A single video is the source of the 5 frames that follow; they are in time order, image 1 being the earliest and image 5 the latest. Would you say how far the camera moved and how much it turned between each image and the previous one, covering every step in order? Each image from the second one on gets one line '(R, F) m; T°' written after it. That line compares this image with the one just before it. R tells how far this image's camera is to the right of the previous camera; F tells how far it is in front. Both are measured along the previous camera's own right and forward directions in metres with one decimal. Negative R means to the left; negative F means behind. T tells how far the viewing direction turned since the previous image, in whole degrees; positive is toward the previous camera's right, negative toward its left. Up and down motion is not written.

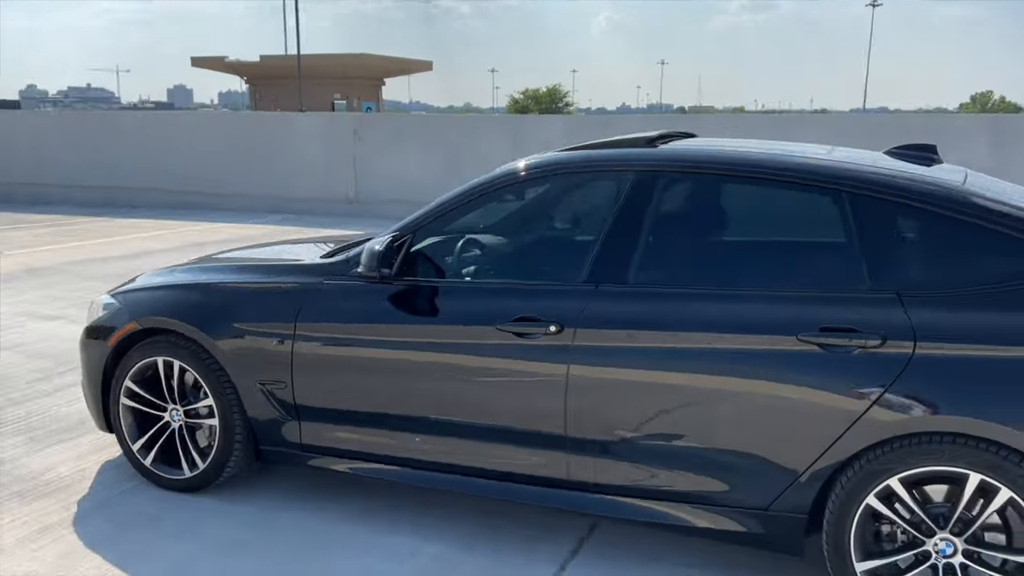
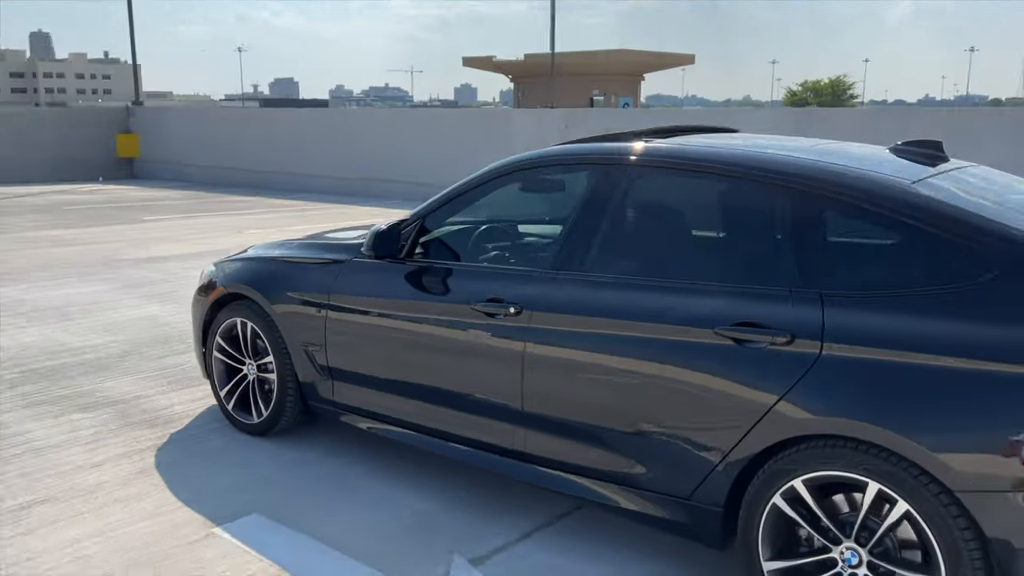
(+1.1, -0.1) m; -17°
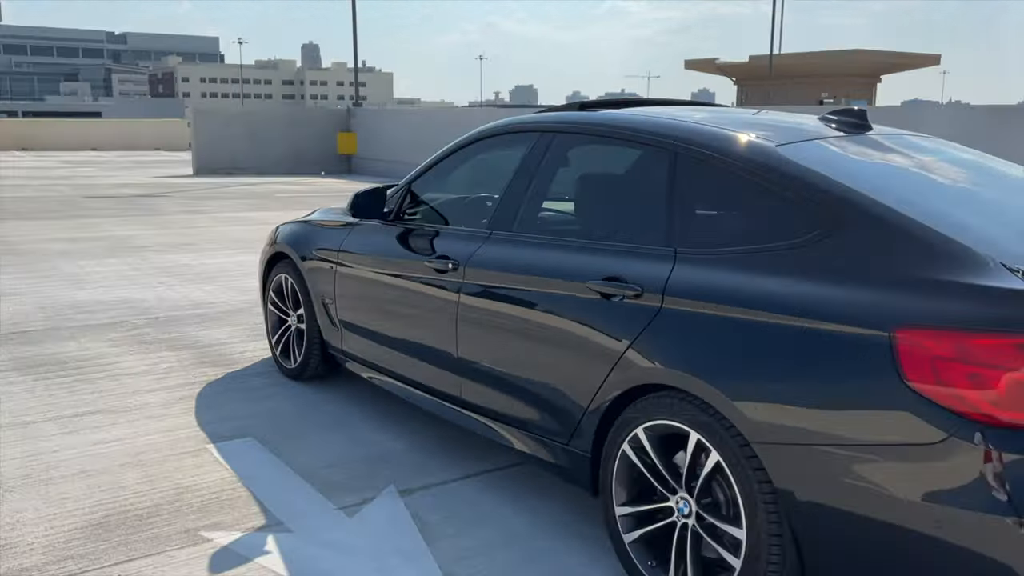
(+1.1, -0.1) m; -14°
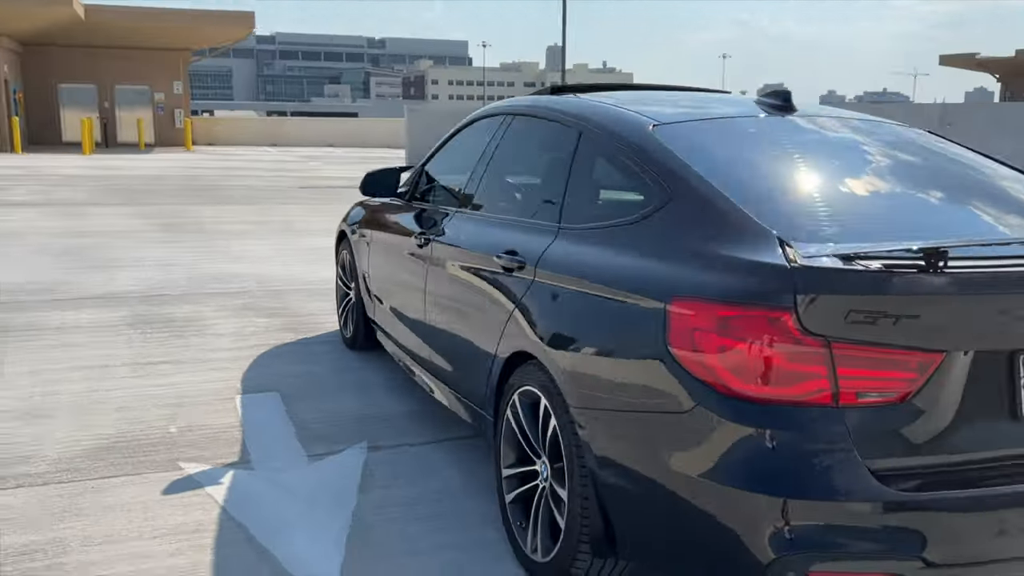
(+1.1, 0.0) m; -15°
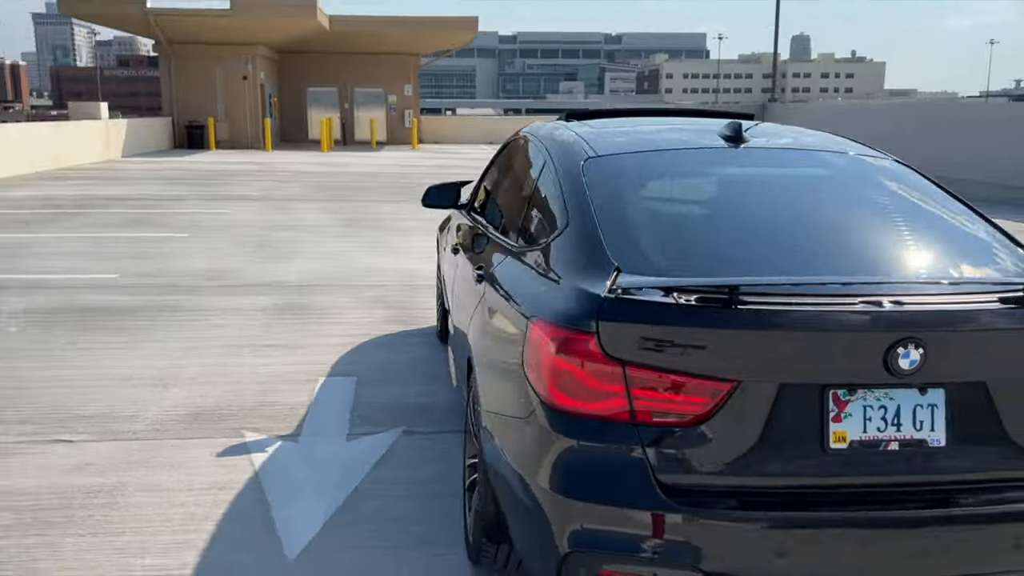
(+0.9, -0.2) m; -14°
